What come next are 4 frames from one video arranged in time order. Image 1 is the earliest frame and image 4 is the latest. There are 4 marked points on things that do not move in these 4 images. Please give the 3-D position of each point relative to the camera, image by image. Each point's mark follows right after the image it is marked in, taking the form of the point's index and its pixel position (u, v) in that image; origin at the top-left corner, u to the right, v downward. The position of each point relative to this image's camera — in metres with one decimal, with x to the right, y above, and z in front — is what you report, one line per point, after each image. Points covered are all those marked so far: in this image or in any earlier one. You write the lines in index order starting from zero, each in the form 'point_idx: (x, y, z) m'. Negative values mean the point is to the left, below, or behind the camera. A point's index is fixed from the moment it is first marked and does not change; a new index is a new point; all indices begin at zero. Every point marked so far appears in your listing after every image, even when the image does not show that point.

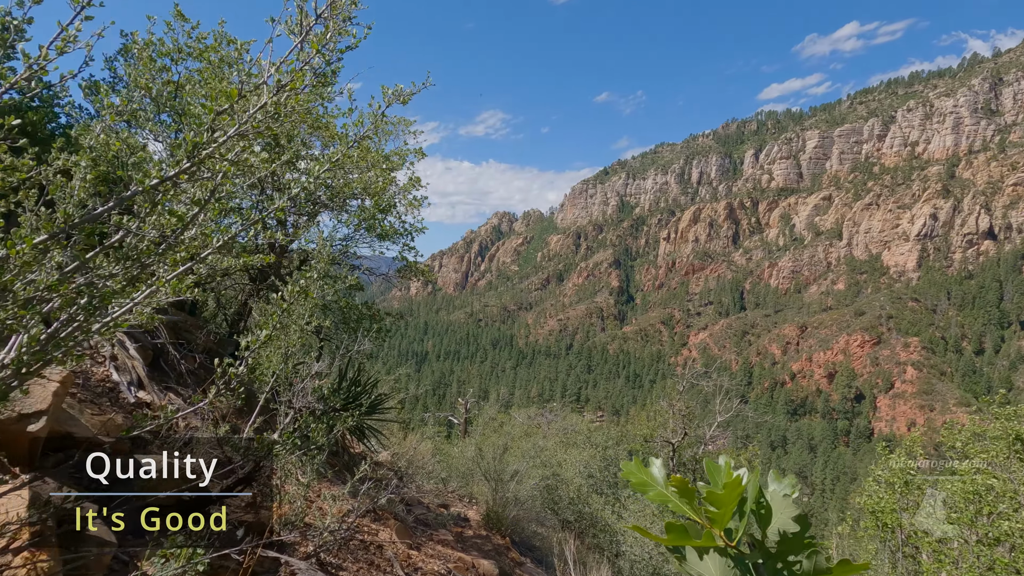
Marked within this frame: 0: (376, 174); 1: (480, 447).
0: (-1.5, +1.3, +6.1) m
1: (-0.7, -3.0, +10.6) m
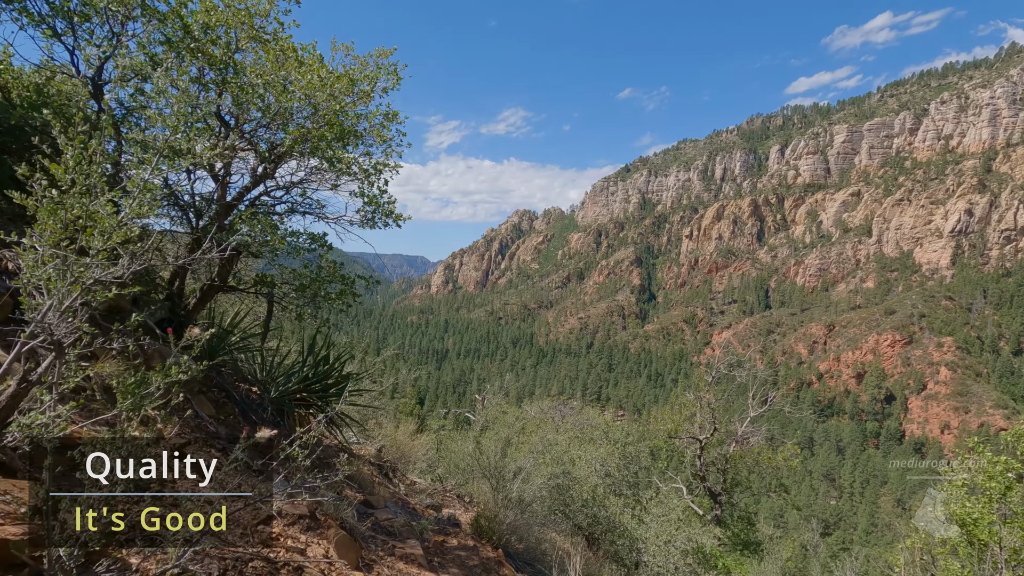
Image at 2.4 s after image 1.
0: (-1.6, +1.7, +5.0) m
1: (-0.6, -2.6, +9.5) m
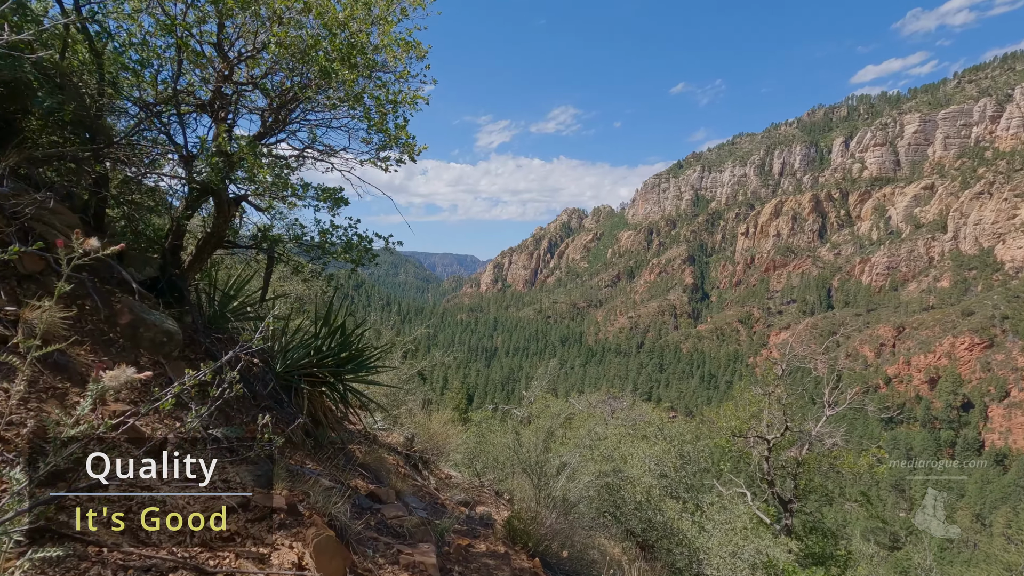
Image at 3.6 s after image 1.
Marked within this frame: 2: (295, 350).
0: (-1.2, +2.0, +4.3) m
1: (+0.1, -2.3, +8.7) m
2: (-1.8, -0.5, +4.5) m
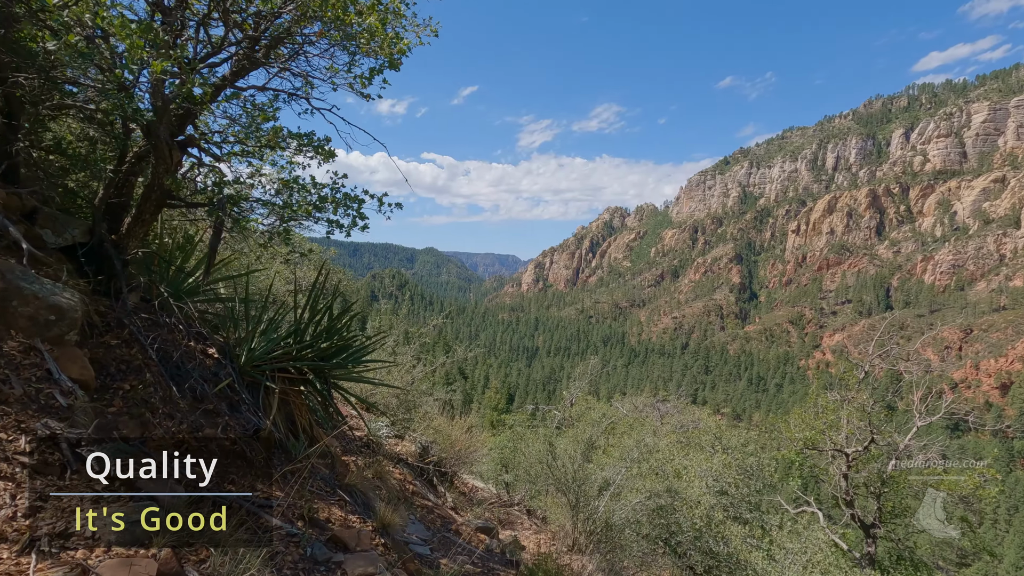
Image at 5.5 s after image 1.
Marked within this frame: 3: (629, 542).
0: (-1.1, +2.2, +3.3) m
1: (+0.6, -2.1, +7.6) m
2: (-1.6, -0.3, +3.5) m
3: (+1.1, -2.4, +5.2) m
